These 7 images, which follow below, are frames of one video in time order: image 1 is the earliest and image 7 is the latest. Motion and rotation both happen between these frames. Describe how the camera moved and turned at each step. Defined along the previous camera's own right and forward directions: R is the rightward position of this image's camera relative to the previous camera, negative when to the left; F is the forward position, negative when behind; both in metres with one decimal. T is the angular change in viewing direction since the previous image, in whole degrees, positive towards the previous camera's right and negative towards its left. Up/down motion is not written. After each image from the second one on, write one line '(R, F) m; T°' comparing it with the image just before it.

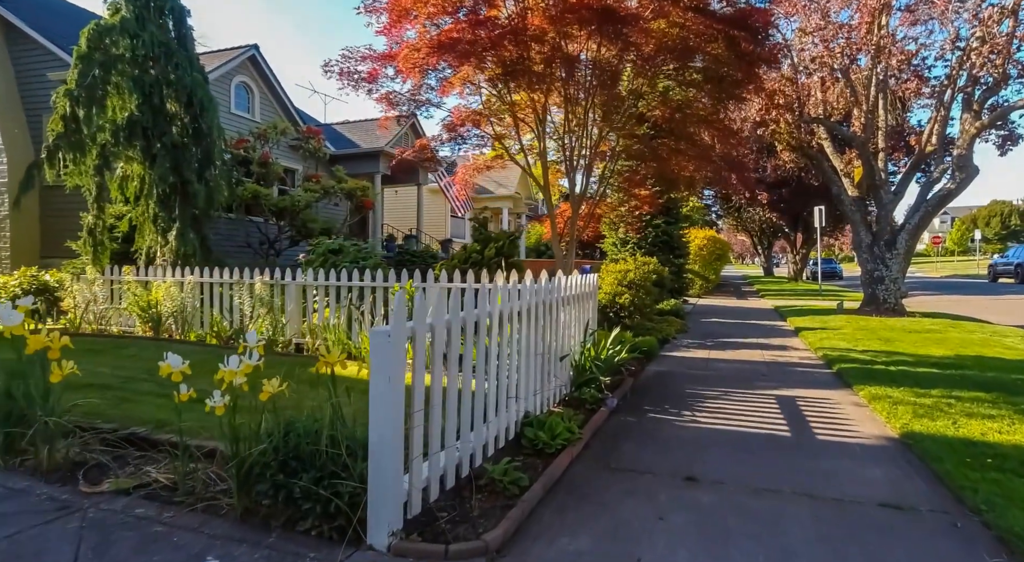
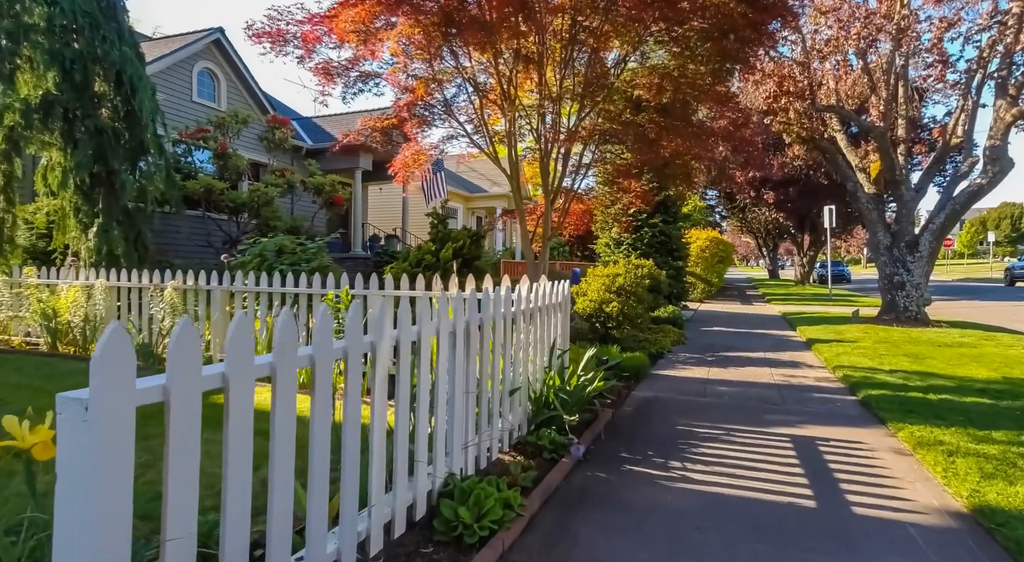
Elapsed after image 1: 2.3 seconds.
(+0.4, +1.3) m; 0°
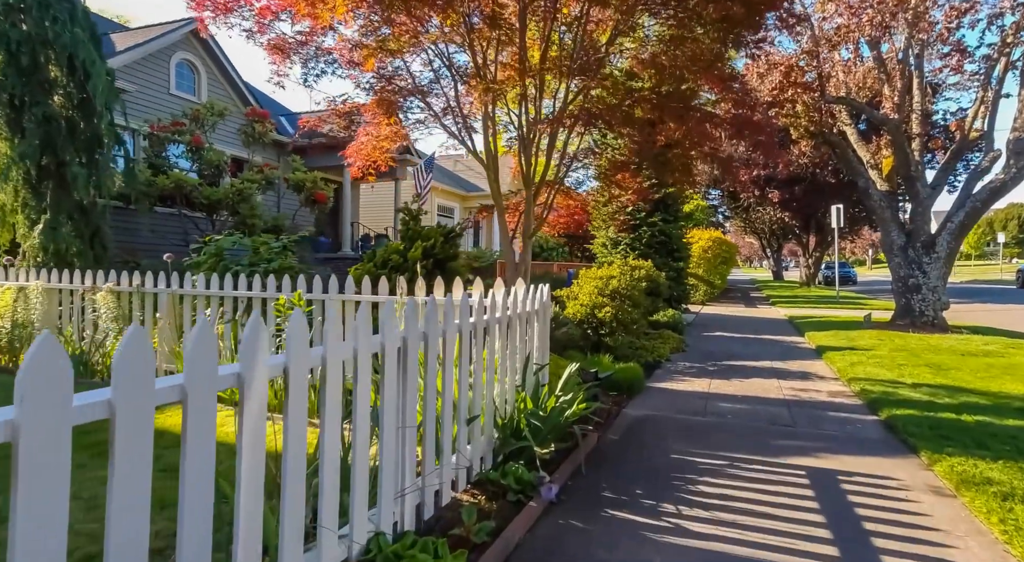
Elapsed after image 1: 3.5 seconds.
(+0.2, +0.8) m; 0°
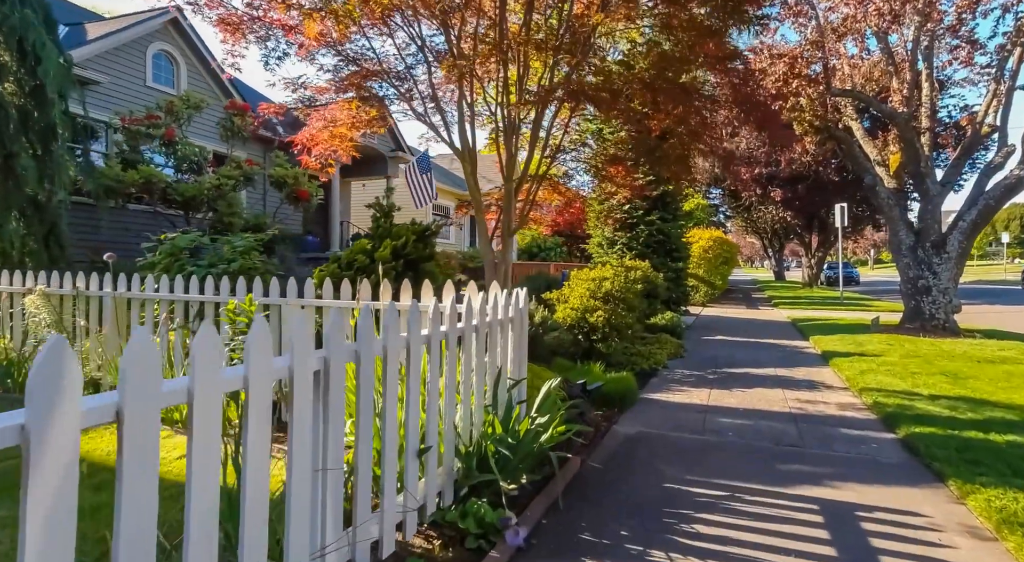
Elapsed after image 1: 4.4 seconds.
(+0.2, +0.6) m; 0°
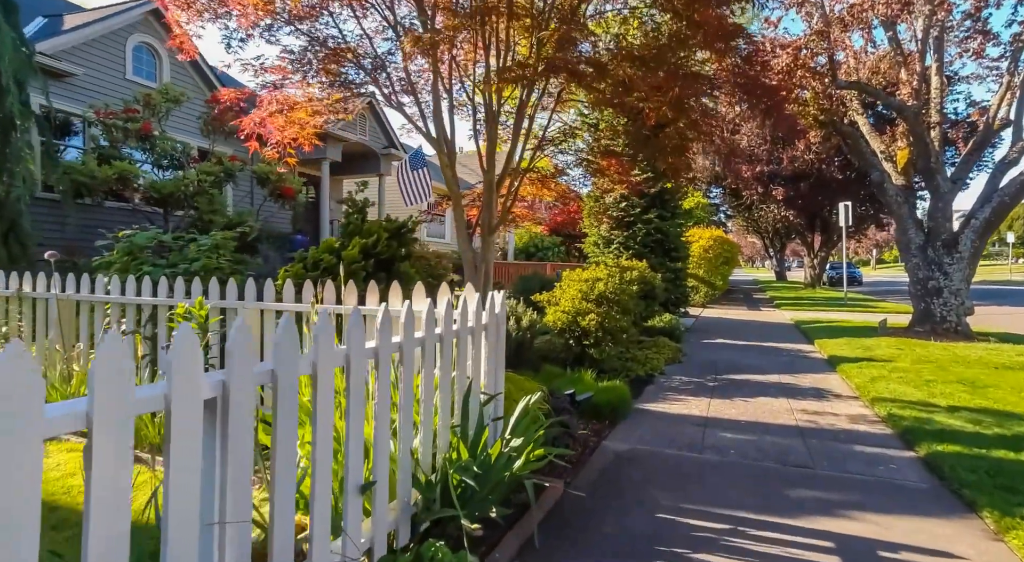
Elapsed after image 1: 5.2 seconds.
(+0.1, +0.5) m; 0°
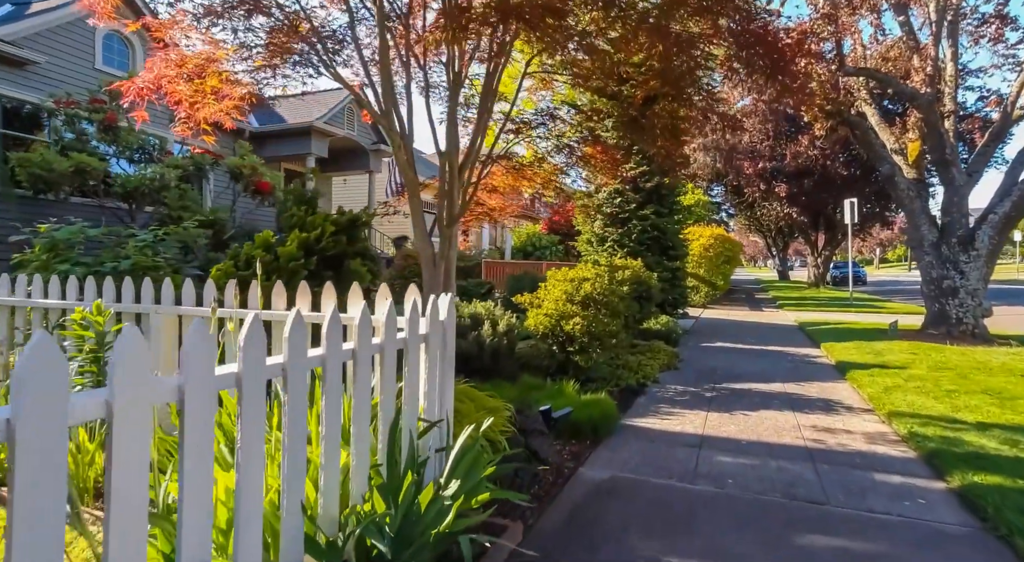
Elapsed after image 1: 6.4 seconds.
(+0.3, +0.7) m; 0°
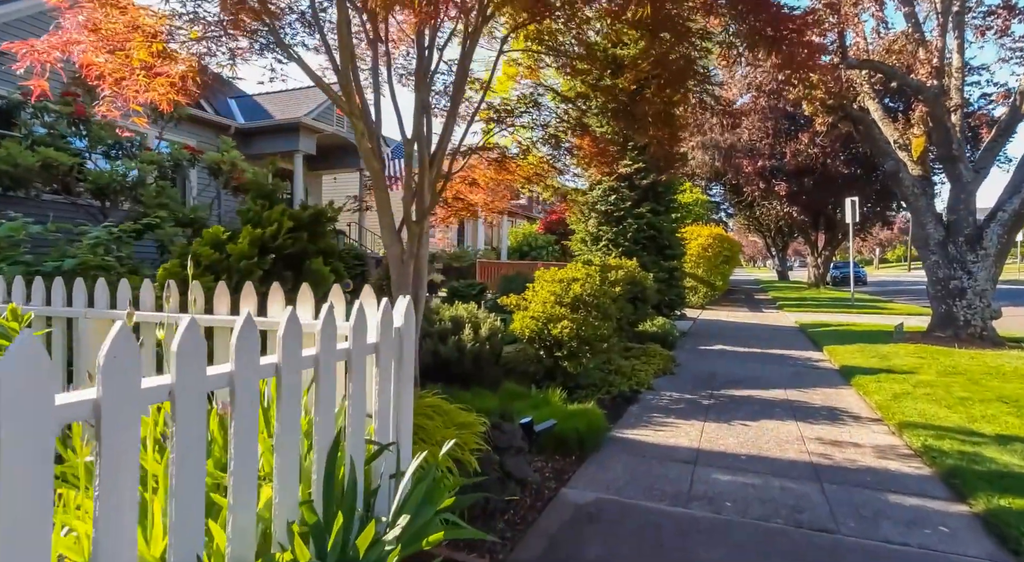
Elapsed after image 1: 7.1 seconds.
(+0.1, +0.4) m; 0°
